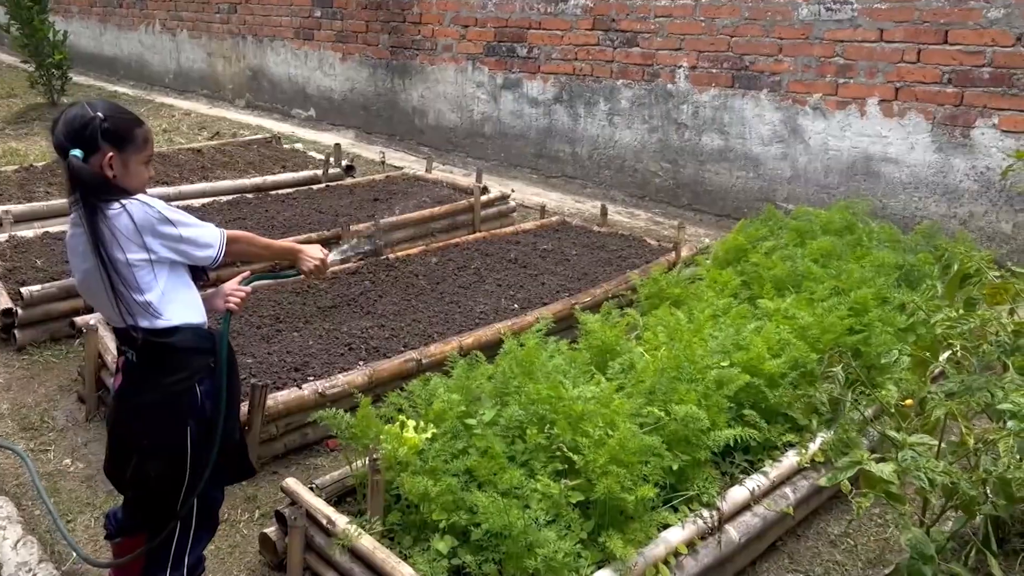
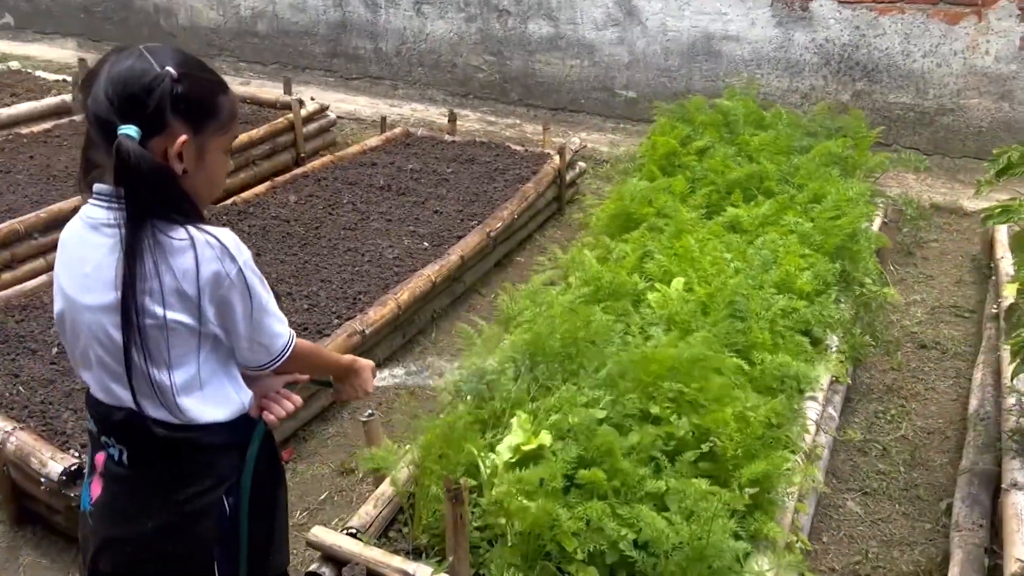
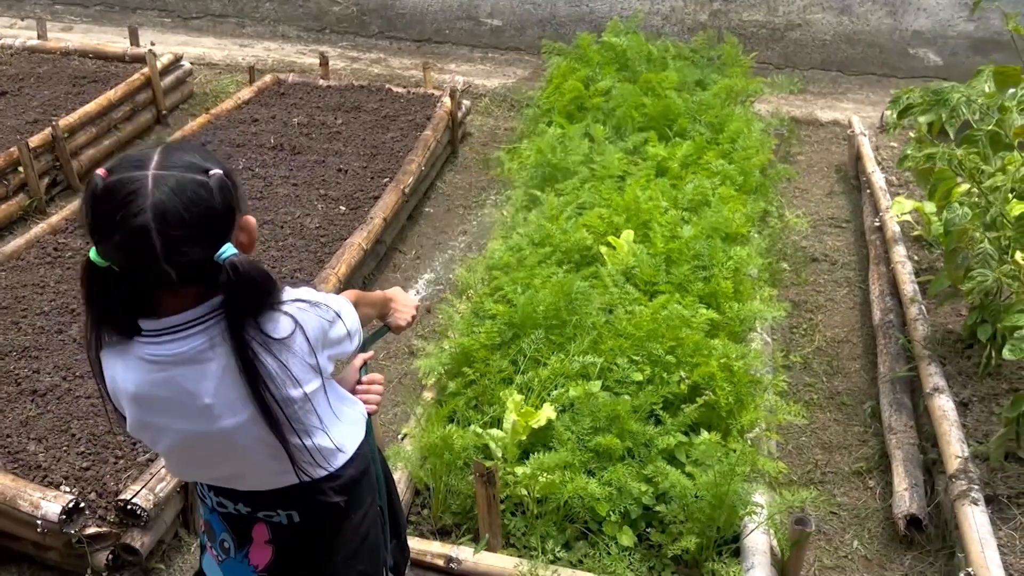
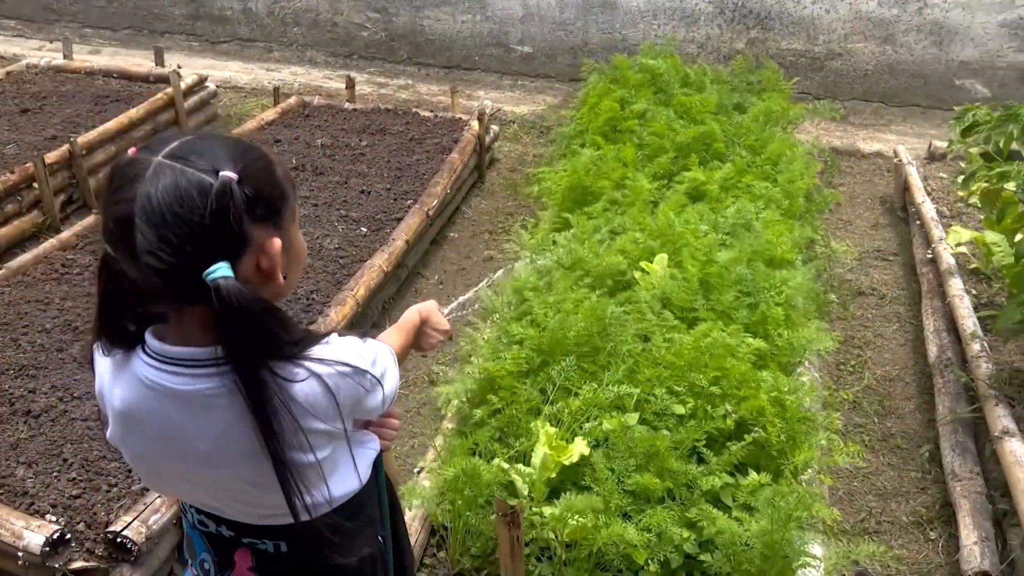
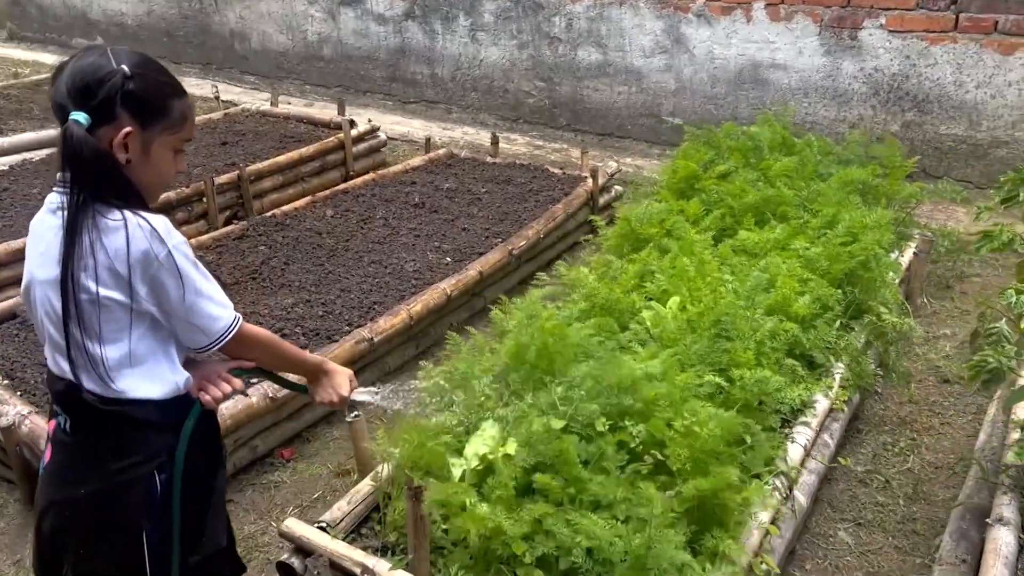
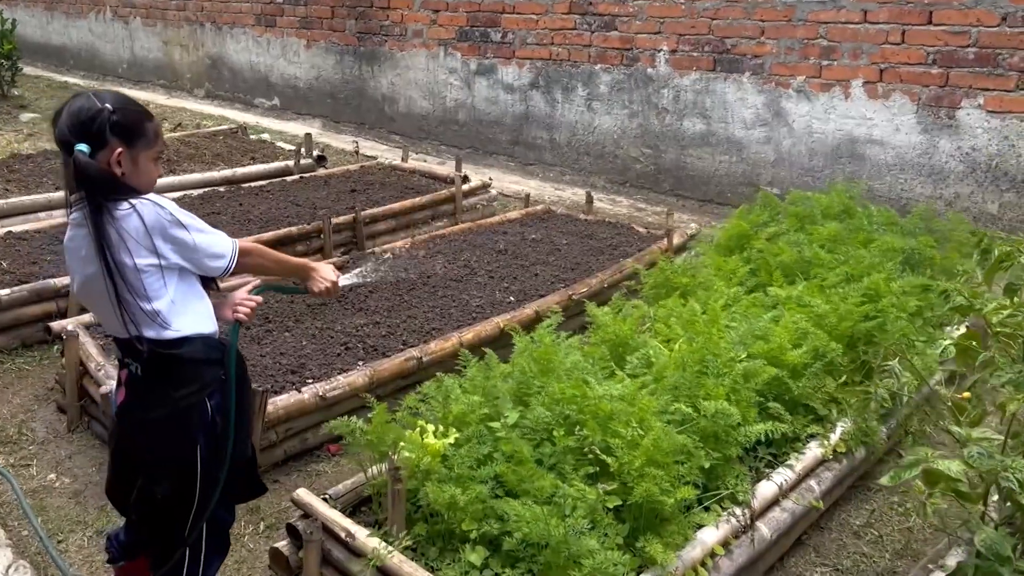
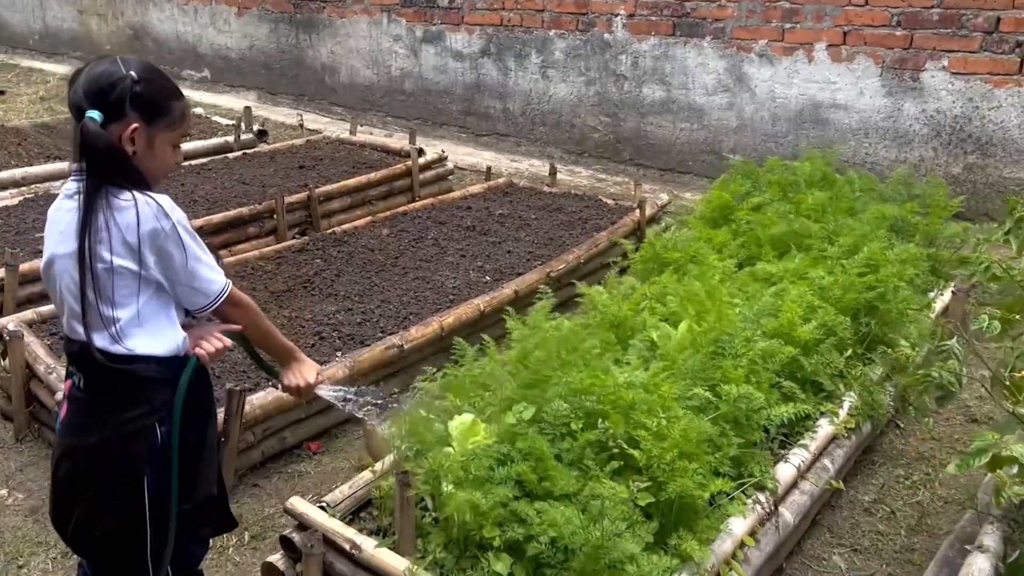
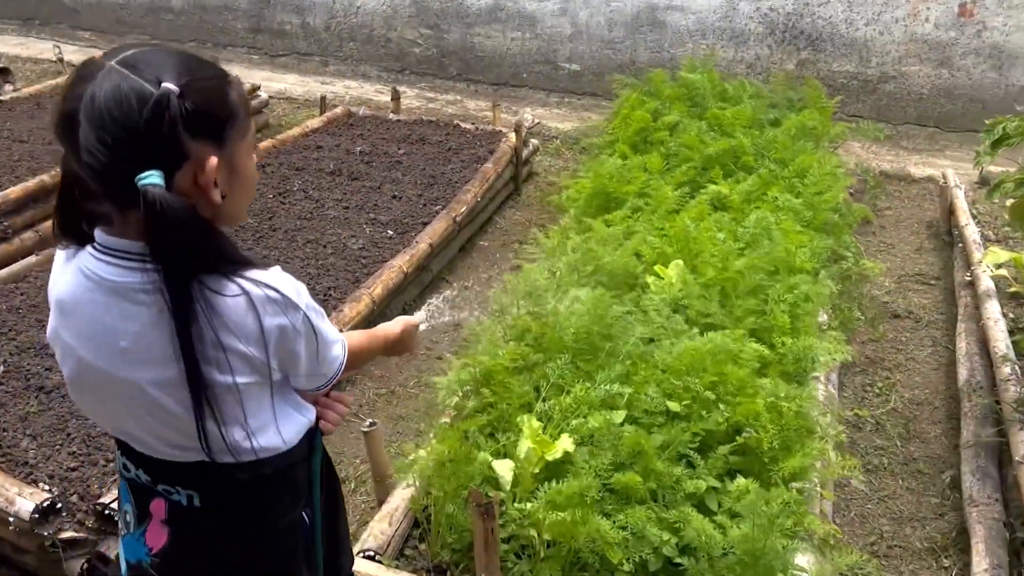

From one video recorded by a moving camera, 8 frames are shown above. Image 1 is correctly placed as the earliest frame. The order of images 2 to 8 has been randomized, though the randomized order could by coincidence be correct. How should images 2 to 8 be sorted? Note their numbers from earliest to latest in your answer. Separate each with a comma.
6, 7, 5, 2, 8, 4, 3
